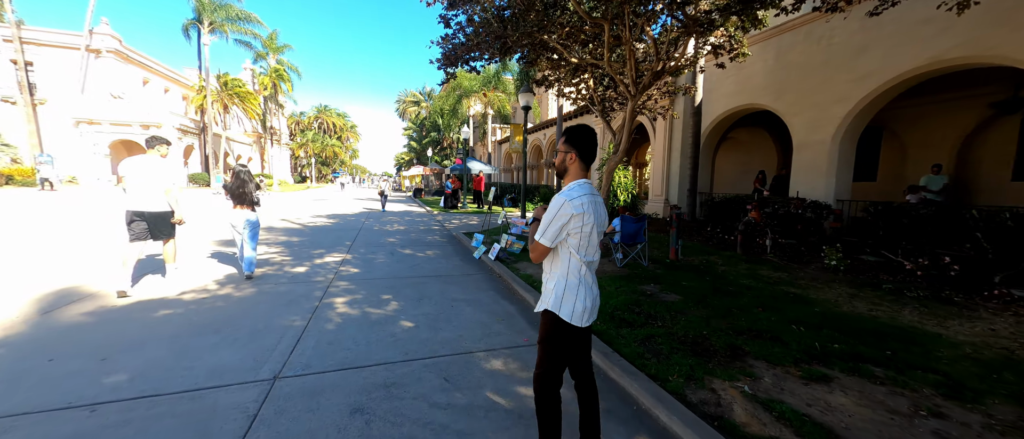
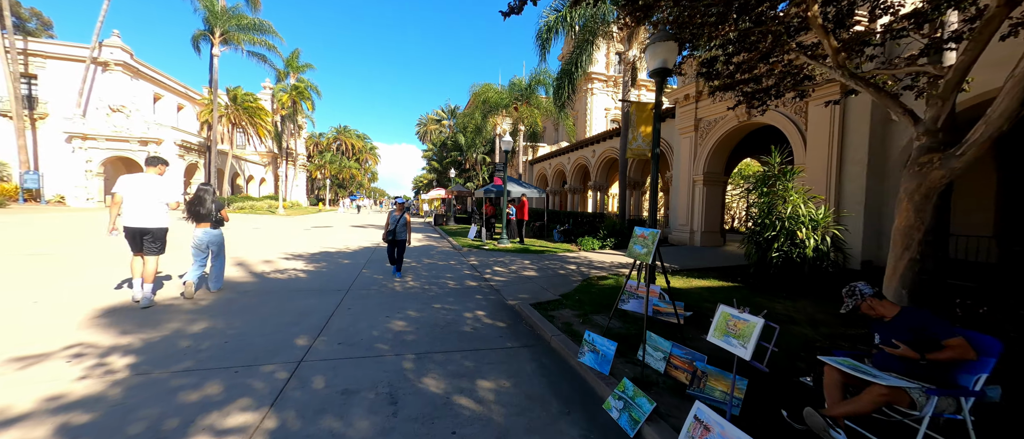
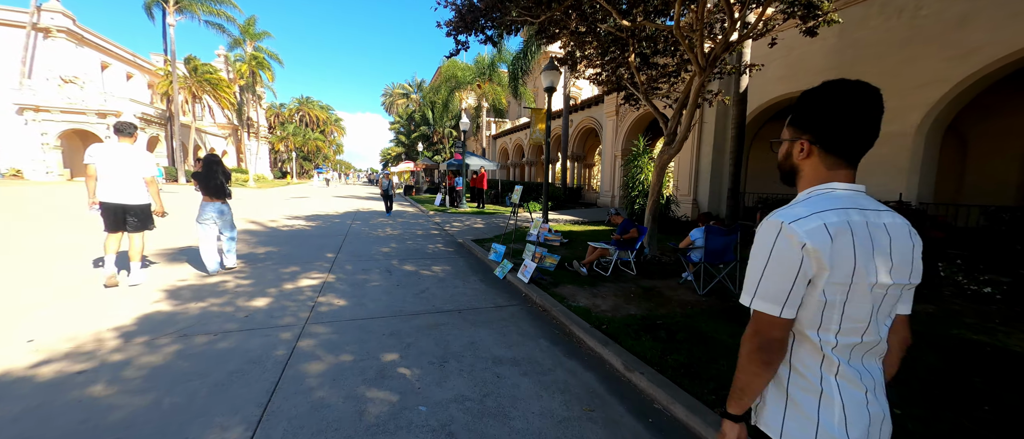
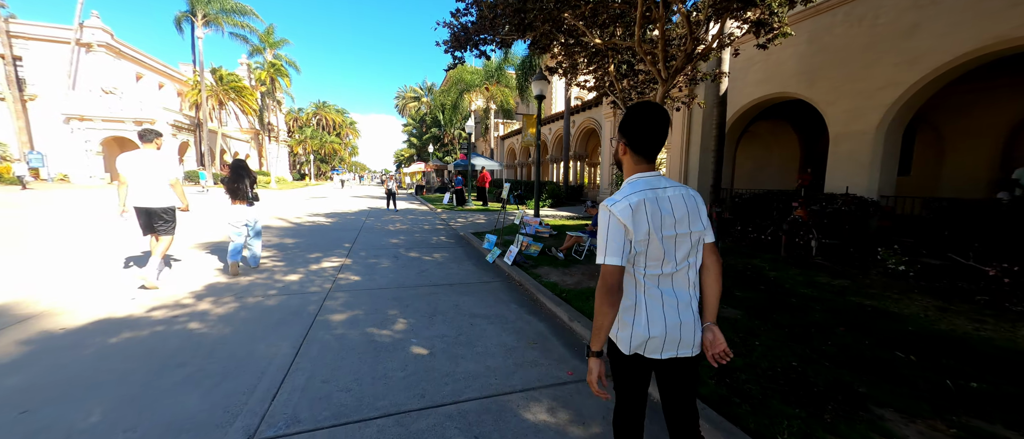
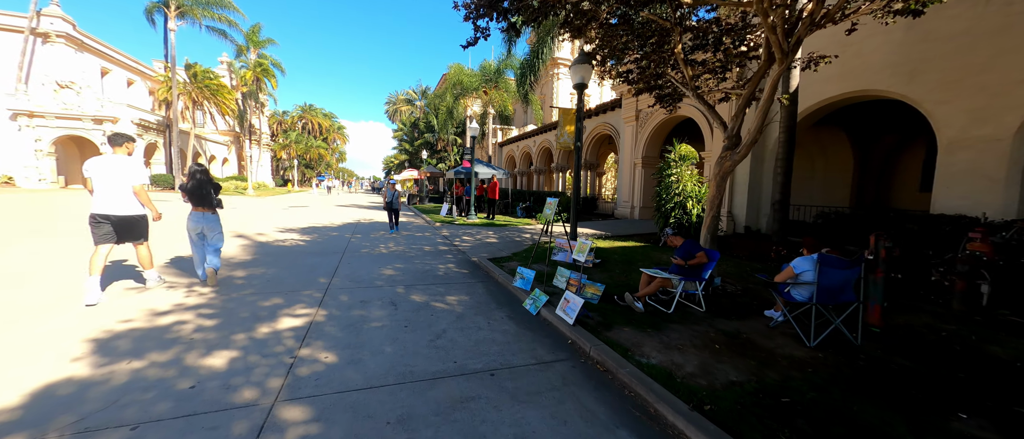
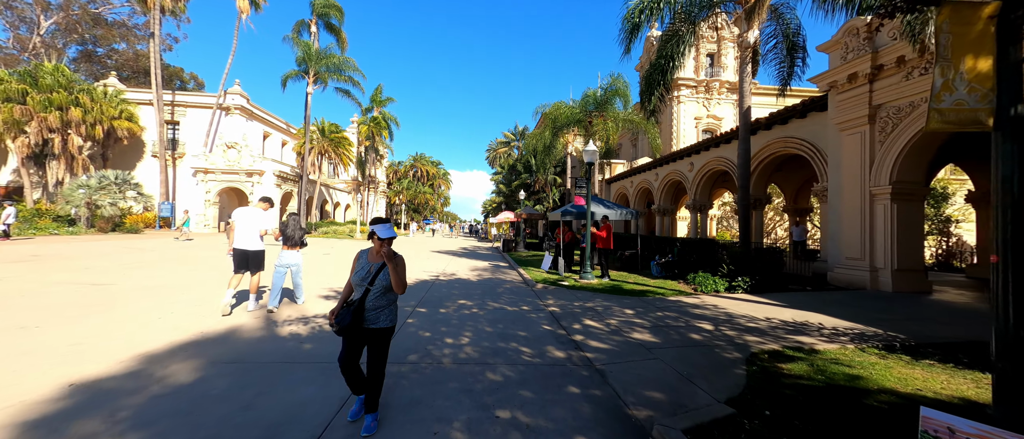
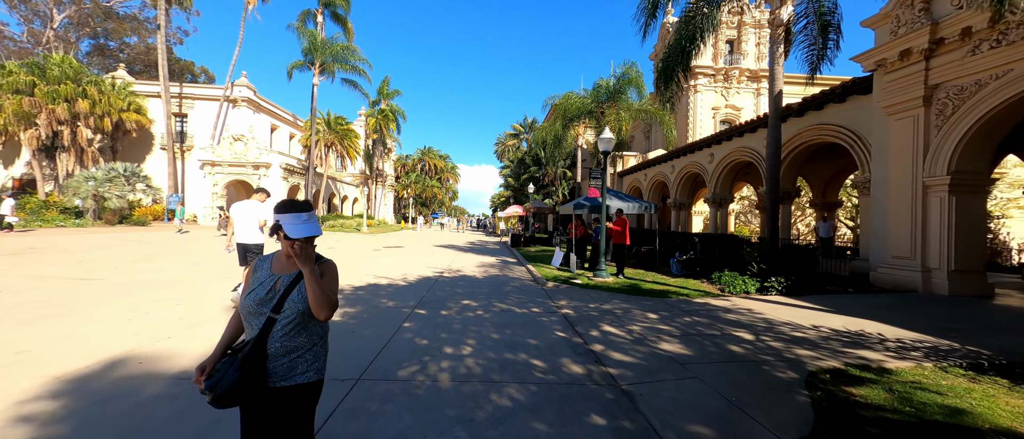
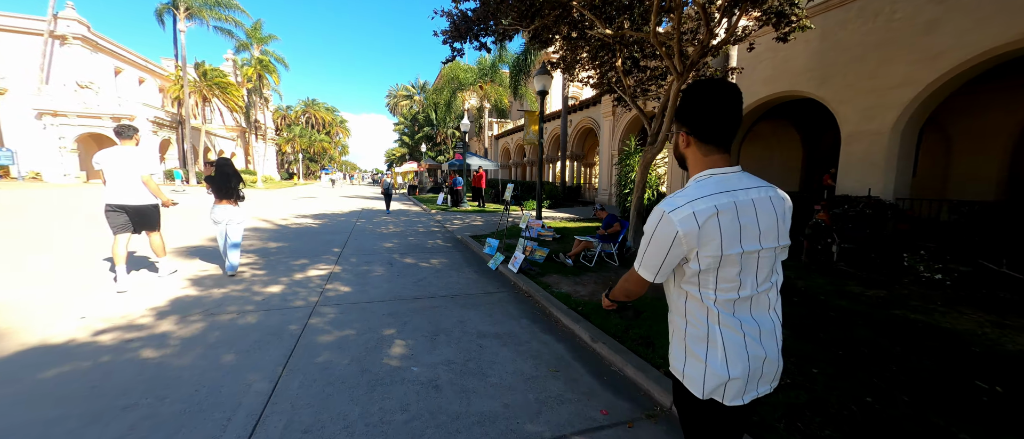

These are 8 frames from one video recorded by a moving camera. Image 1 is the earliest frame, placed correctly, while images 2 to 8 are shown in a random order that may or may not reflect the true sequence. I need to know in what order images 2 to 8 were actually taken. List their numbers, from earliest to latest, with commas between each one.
4, 8, 3, 5, 2, 6, 7
